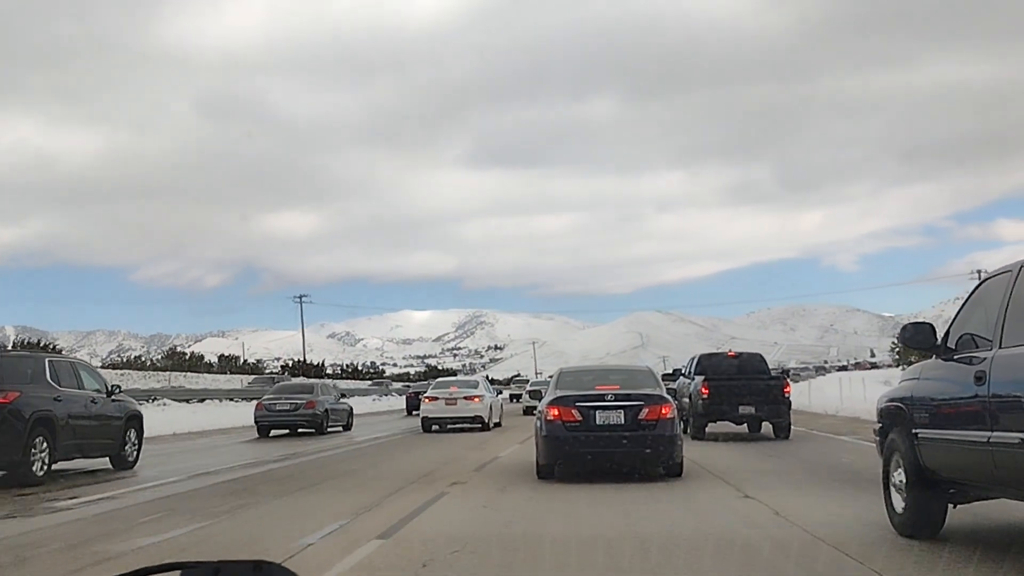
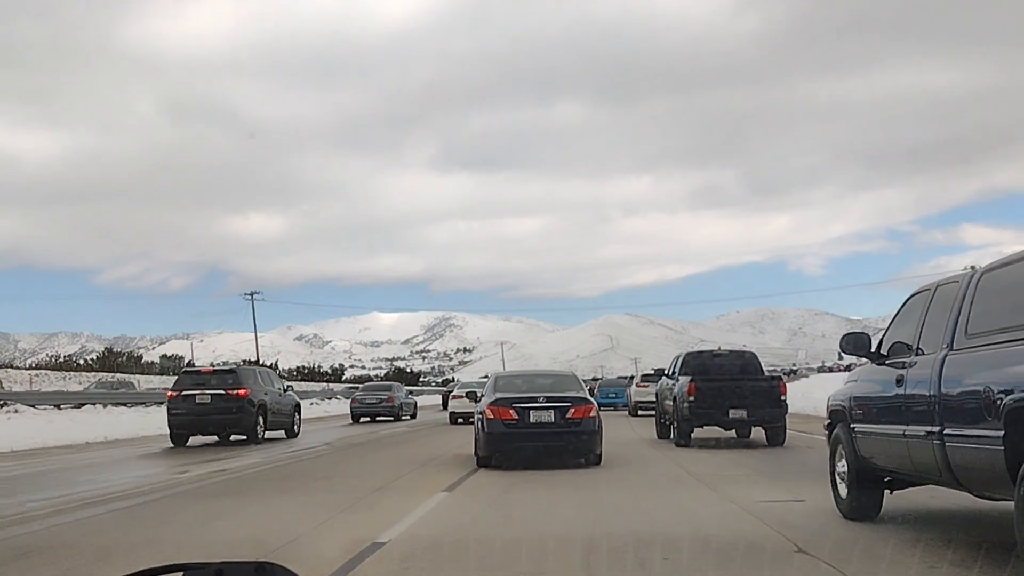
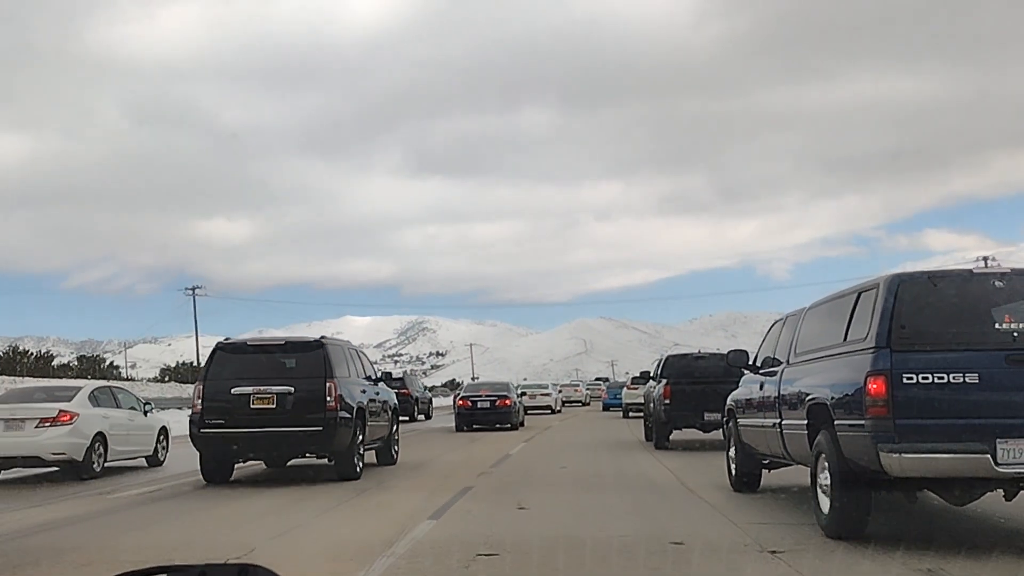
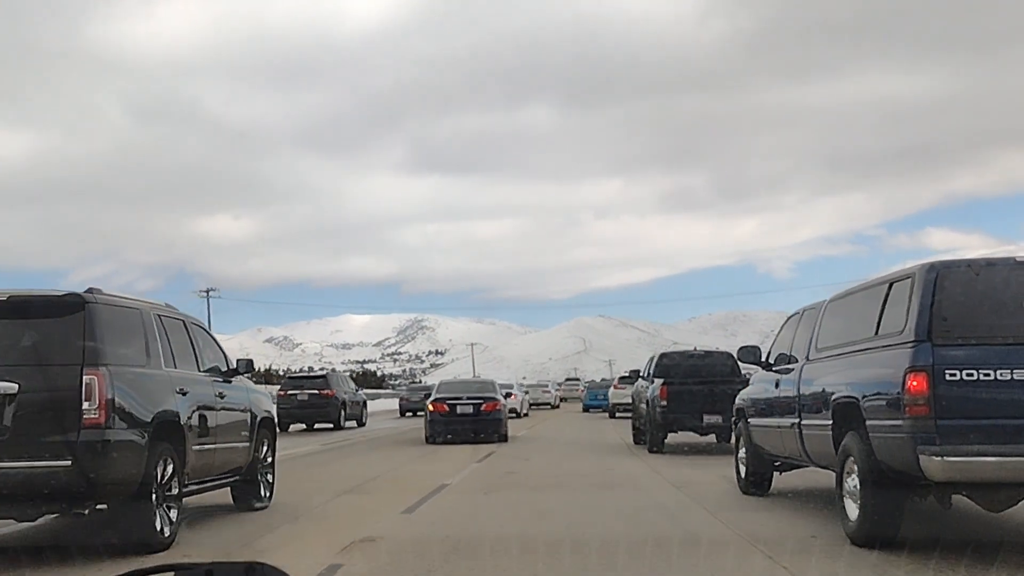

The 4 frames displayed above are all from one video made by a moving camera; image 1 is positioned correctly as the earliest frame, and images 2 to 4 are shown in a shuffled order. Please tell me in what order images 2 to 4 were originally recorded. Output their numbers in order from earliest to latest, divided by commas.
2, 4, 3
